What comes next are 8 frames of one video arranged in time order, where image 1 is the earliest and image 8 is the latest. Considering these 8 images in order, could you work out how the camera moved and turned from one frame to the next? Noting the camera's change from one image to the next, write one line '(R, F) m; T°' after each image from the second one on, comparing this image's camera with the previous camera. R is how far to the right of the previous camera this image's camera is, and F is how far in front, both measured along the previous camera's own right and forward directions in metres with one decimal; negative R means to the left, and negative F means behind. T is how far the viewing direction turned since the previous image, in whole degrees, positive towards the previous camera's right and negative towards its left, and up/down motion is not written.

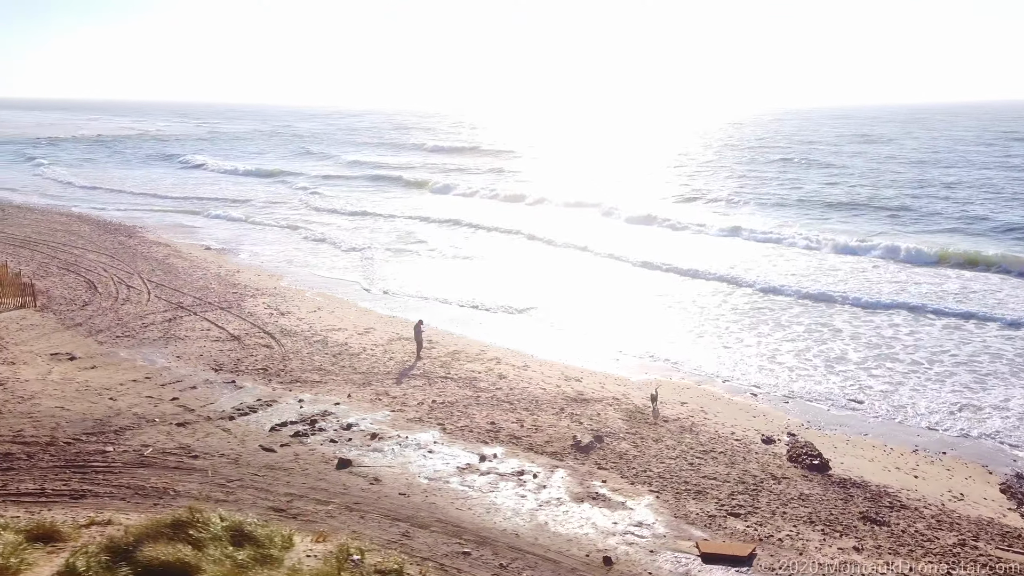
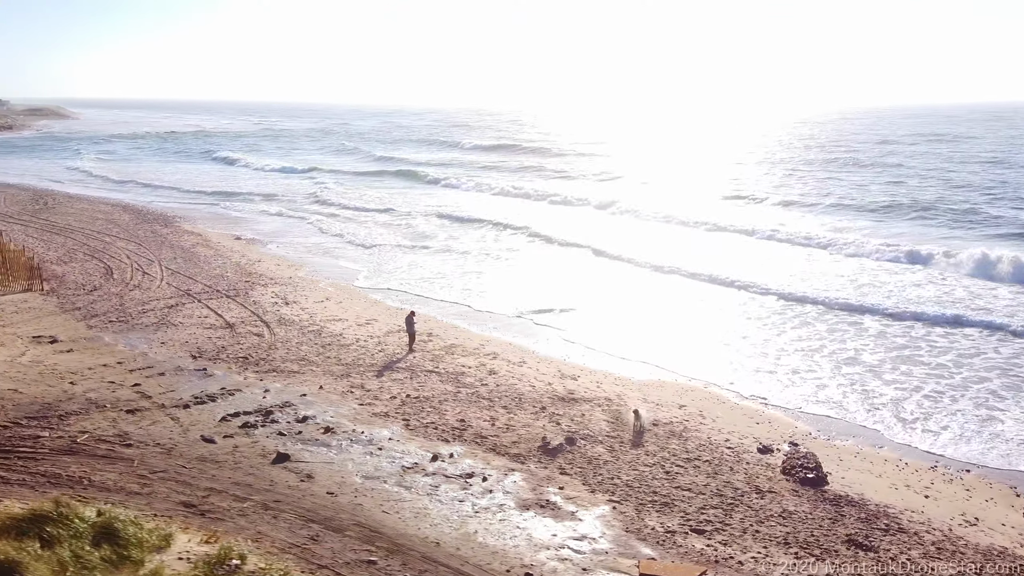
(+1.2, +0.8) m; -5°
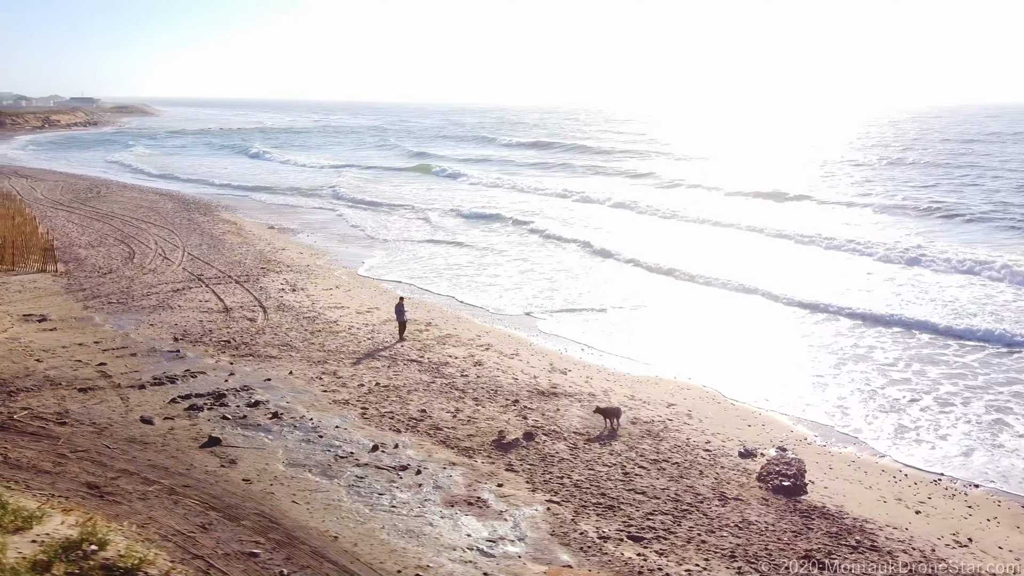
(+1.2, +0.6) m; -5°
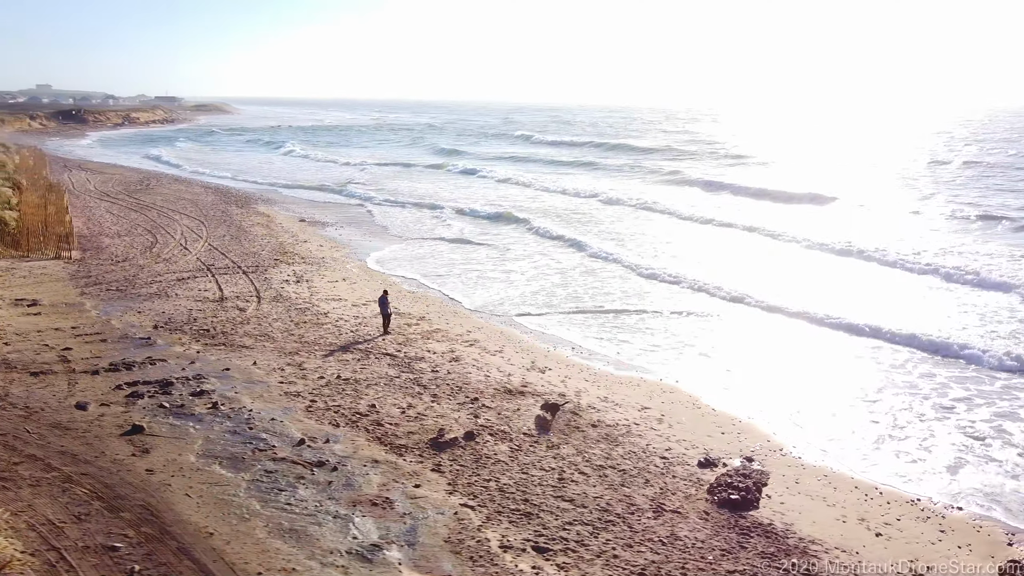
(+1.3, +0.5) m; -5°
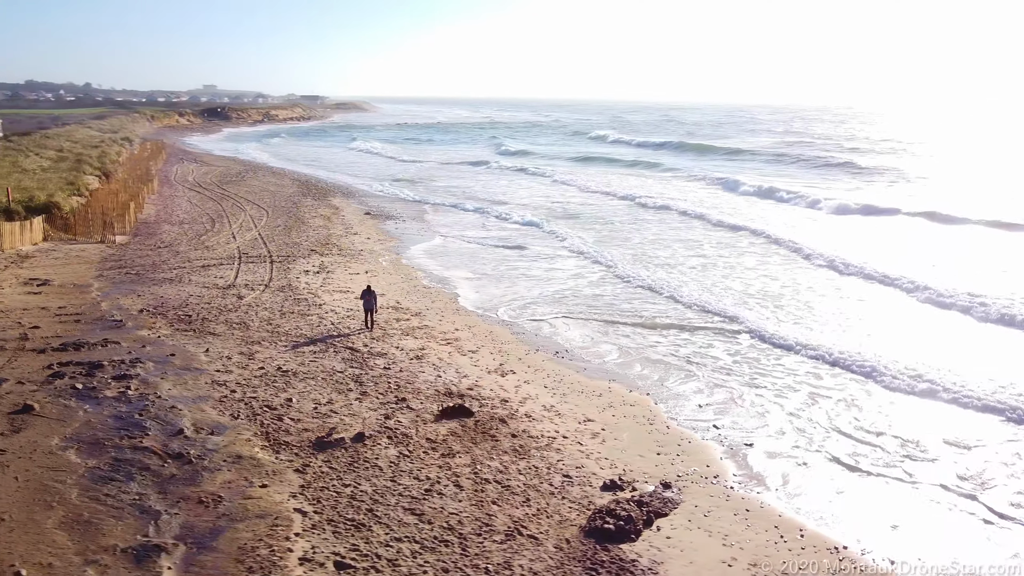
(+2.3, +0.7) m; -9°
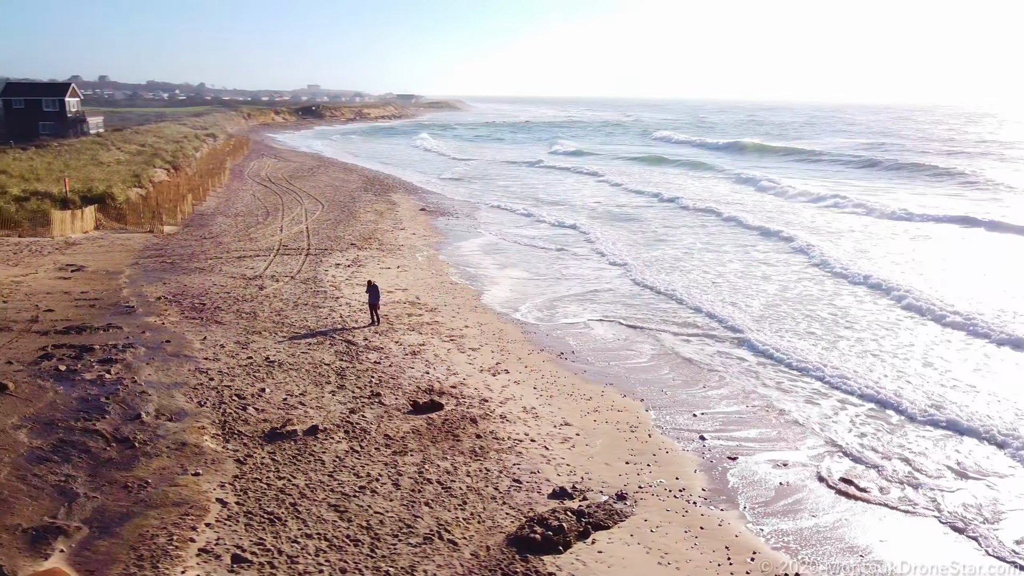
(+1.3, +0.3) m; -6°
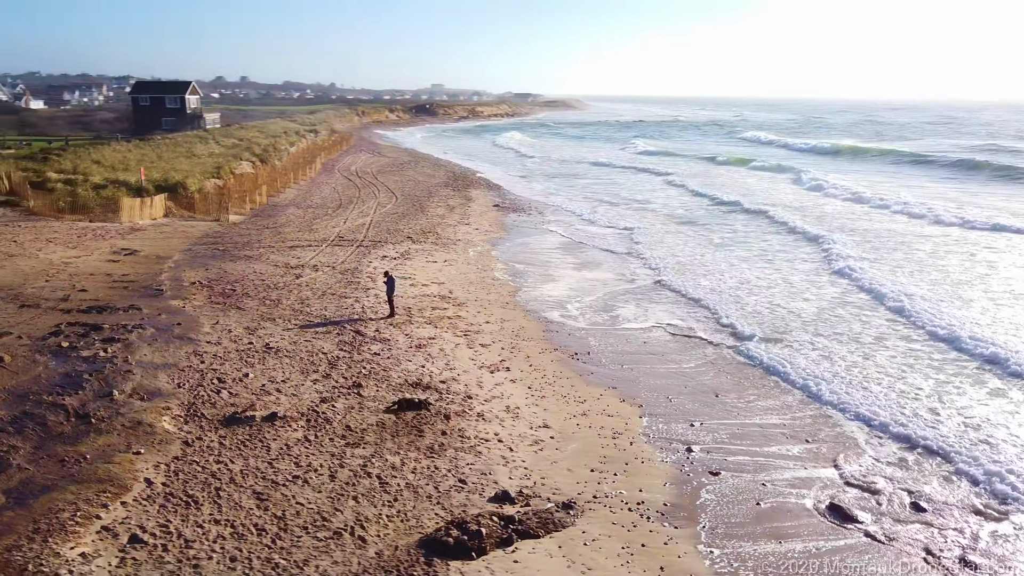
(+1.5, +0.4) m; -8°
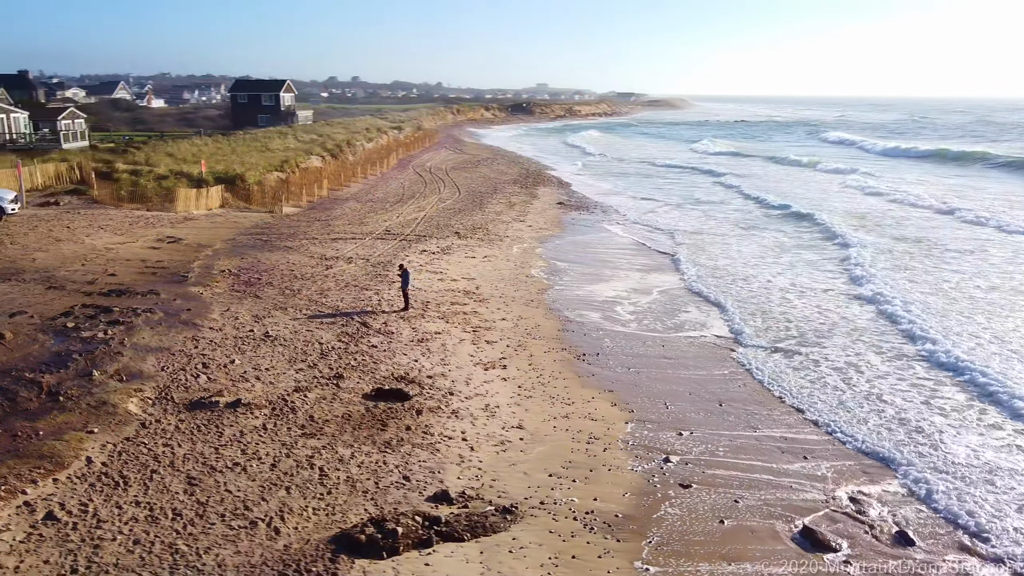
(+1.3, +0.3) m; -7°
